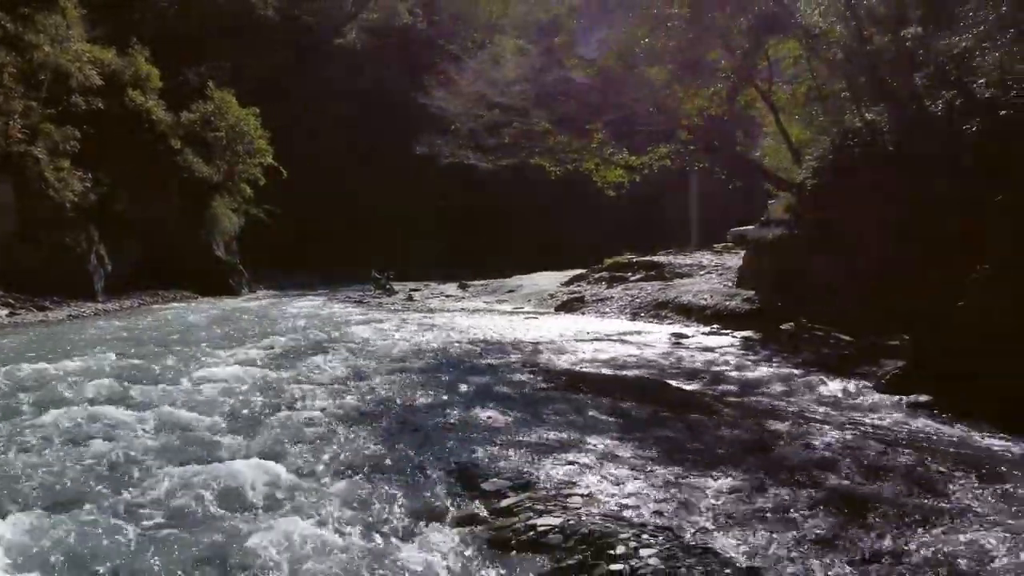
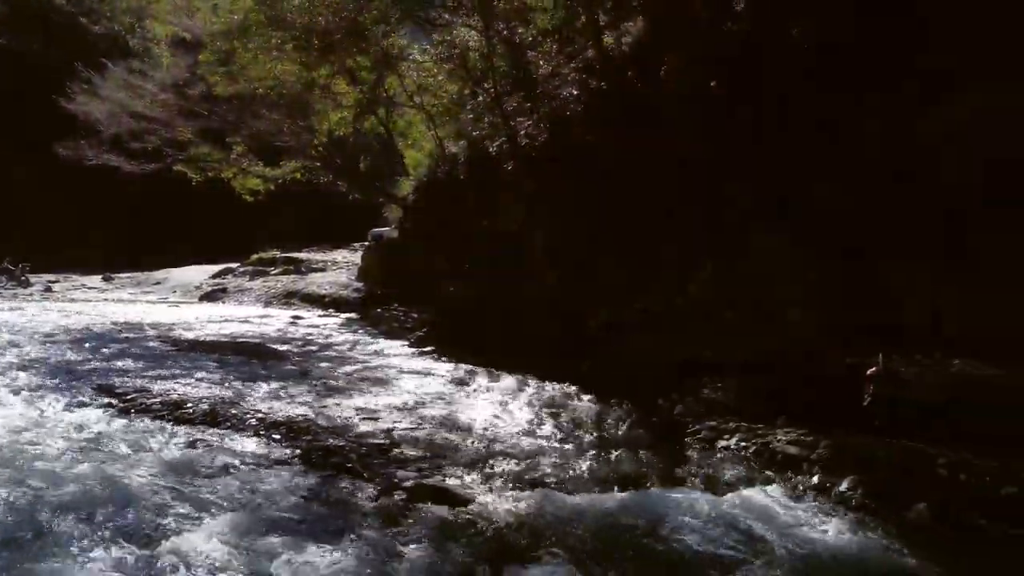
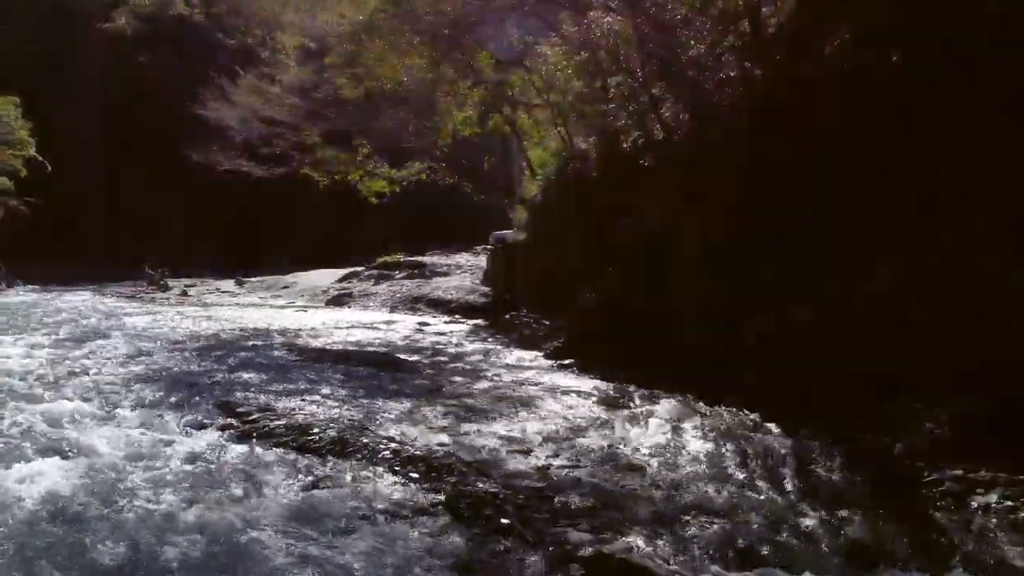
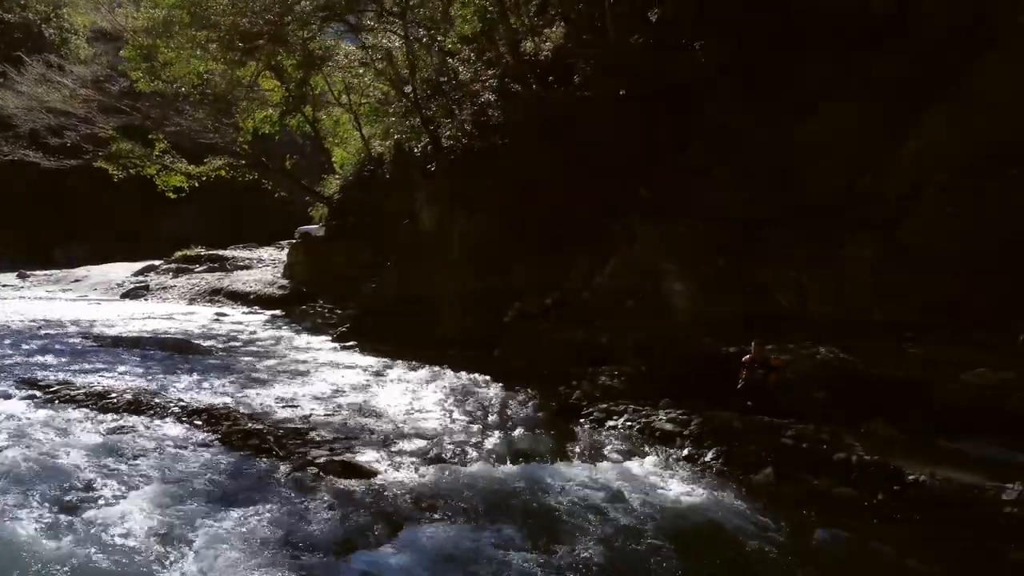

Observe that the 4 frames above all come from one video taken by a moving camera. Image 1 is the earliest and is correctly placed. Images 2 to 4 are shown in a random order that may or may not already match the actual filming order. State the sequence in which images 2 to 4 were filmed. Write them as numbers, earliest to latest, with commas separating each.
3, 2, 4
